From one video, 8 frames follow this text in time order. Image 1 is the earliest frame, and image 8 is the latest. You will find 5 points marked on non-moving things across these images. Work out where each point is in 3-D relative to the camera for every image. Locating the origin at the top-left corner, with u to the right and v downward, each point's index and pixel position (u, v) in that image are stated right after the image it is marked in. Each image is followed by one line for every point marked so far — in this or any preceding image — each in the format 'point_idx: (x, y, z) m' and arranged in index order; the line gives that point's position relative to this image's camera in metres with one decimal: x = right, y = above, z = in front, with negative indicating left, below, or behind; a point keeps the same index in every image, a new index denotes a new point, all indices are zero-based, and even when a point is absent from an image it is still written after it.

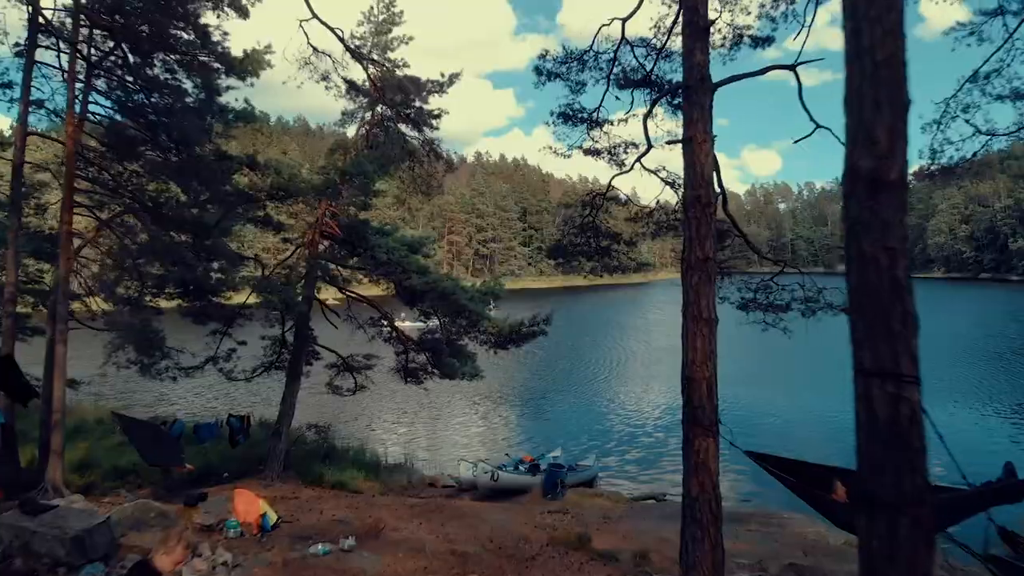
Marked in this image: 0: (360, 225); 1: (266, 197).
0: (-3.0, +1.2, +15.3) m
1: (-4.8, +1.8, +14.8) m
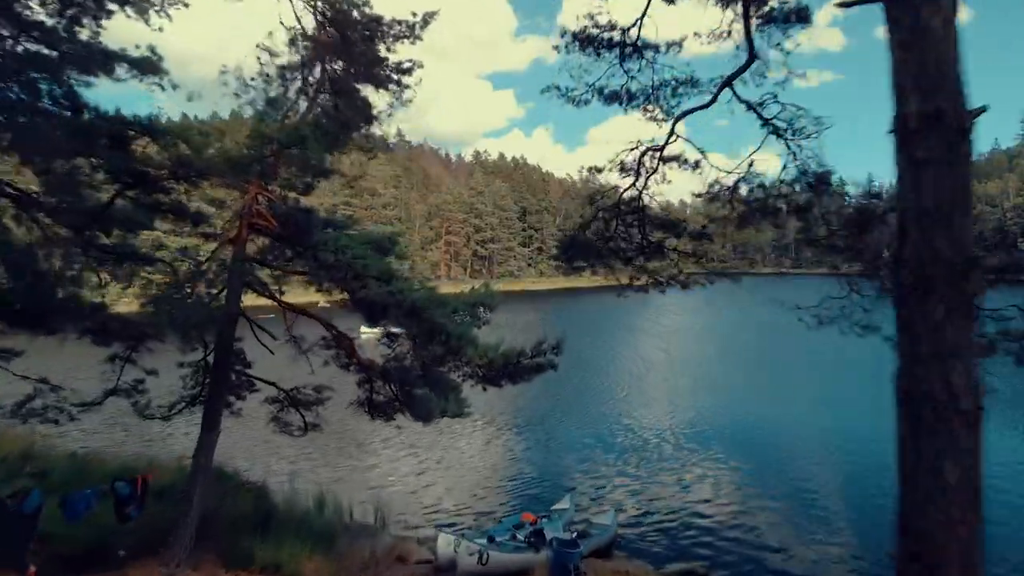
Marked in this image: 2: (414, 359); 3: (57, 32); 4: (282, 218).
0: (-3.1, +1.1, +11.6) m
1: (-4.9, +1.6, +11.1) m
2: (-1.5, -1.1, +11.8) m
3: (-6.0, +3.4, +10.2) m
4: (-3.4, +1.0, +11.6) m
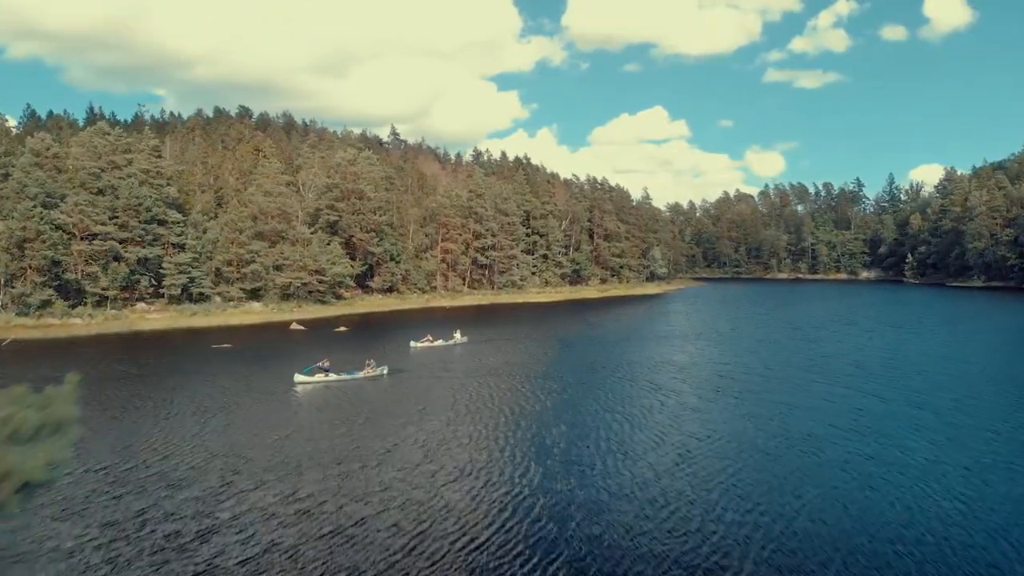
0: (-3.2, -0.7, +0.4) m
1: (-5.0, -0.2, -0.1) m
2: (-1.6, -2.8, +0.6) m
3: (-6.1, +1.6, -1.0) m
4: (-3.5, -0.7, +0.4) m
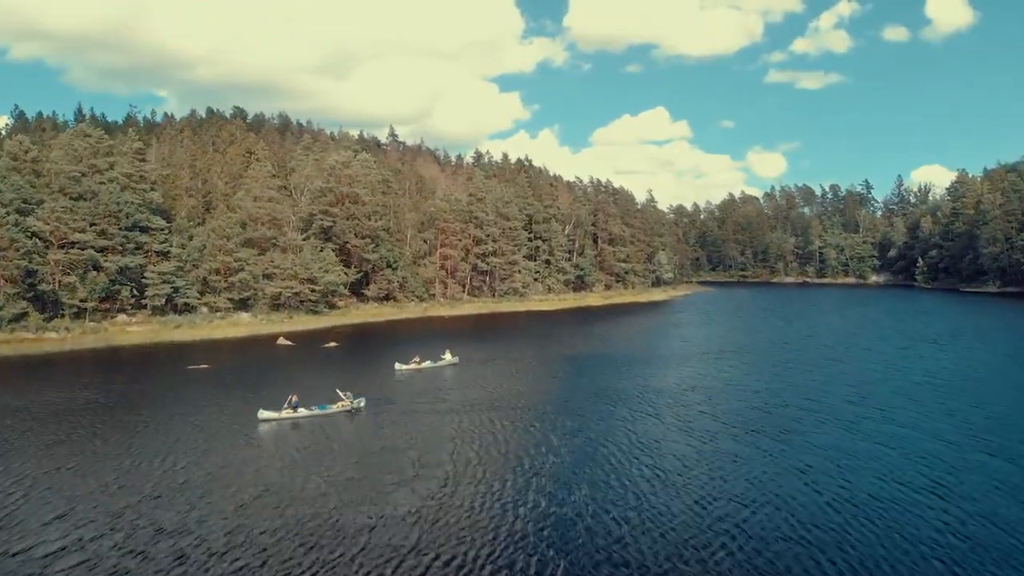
0: (-3.2, -1.7, -4.1) m
1: (-5.0, -1.2, -4.6) m
2: (-1.6, -3.9, -4.0) m
3: (-6.1, +0.6, -5.5) m
4: (-3.5, -1.8, -4.1) m
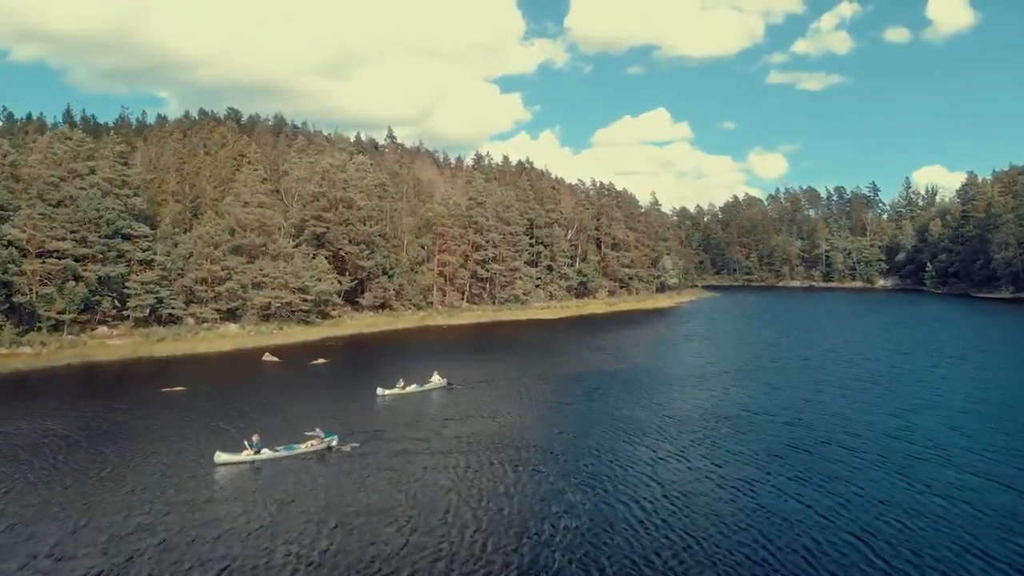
0: (-3.3, -2.7, -8.1) m
1: (-5.1, -2.1, -8.6) m
2: (-1.7, -4.8, -8.0) m
3: (-6.2, -0.4, -9.5) m
4: (-3.6, -2.7, -8.1) m
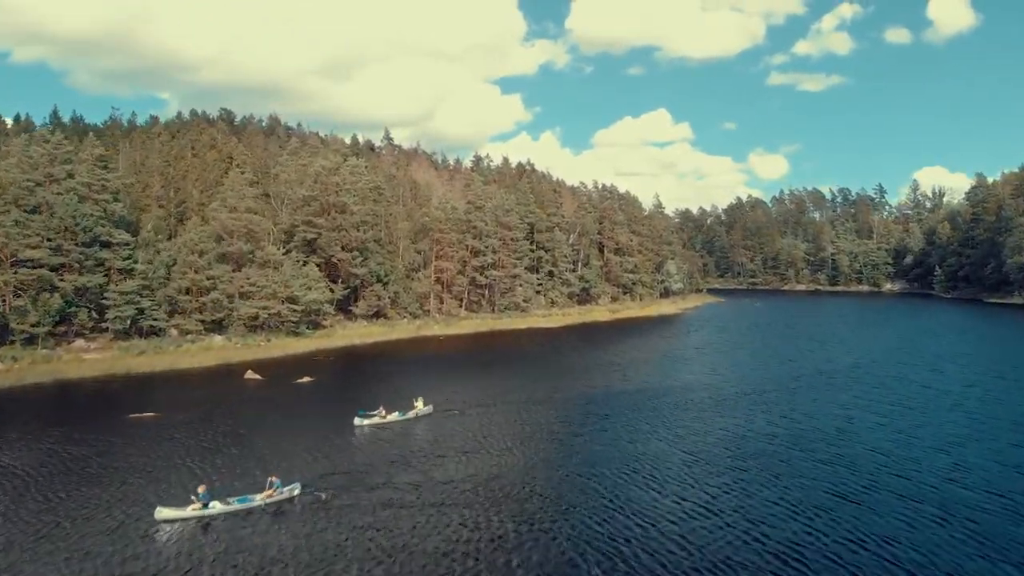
0: (-3.5, -3.6, -12.2) m
1: (-5.2, -3.1, -12.6) m
2: (-1.8, -5.7, -12.0) m
3: (-6.3, -1.3, -13.5) m
4: (-3.8, -3.6, -12.1) m
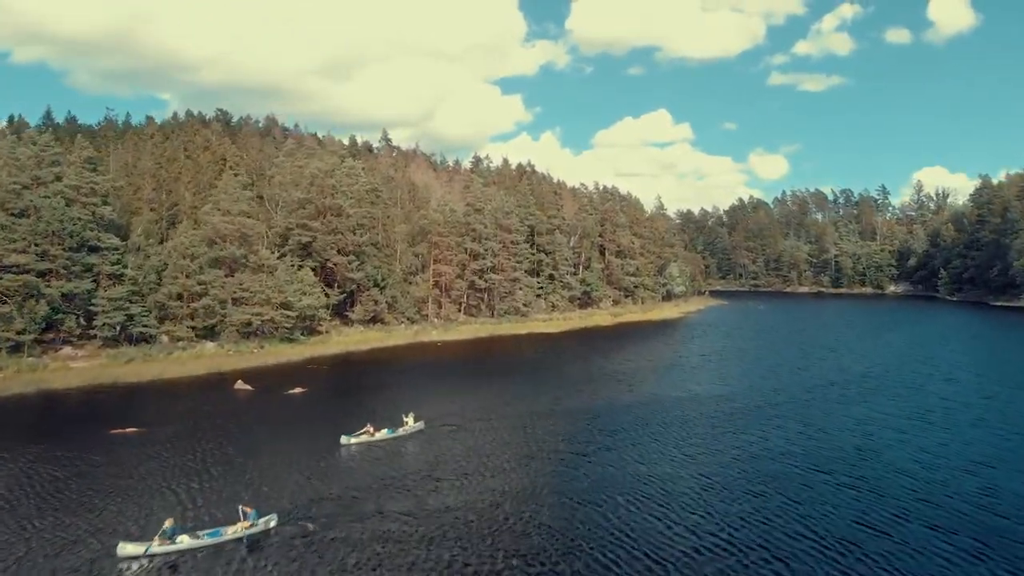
0: (-3.5, -4.1, -14.2) m
1: (-5.3, -3.6, -14.7) m
2: (-1.9, -6.2, -14.1) m
3: (-6.4, -1.8, -15.6) m
4: (-3.8, -4.1, -14.2) m
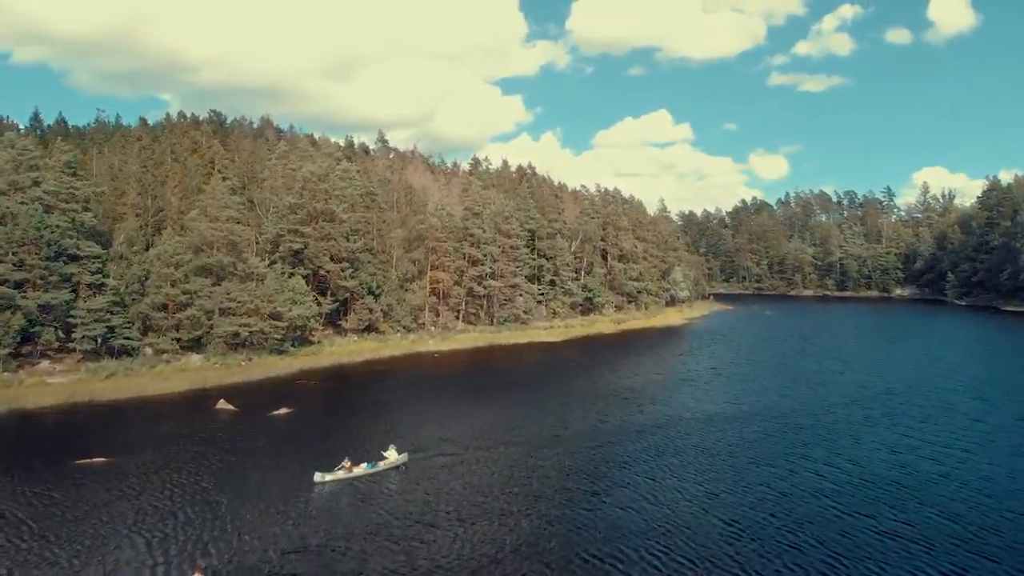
0: (-3.6, -5.0, -17.6) m
1: (-5.4, -4.4, -18.1) m
2: (-2.0, -7.1, -17.4) m
3: (-6.5, -2.7, -19.0) m
4: (-3.9, -5.0, -17.6) m
